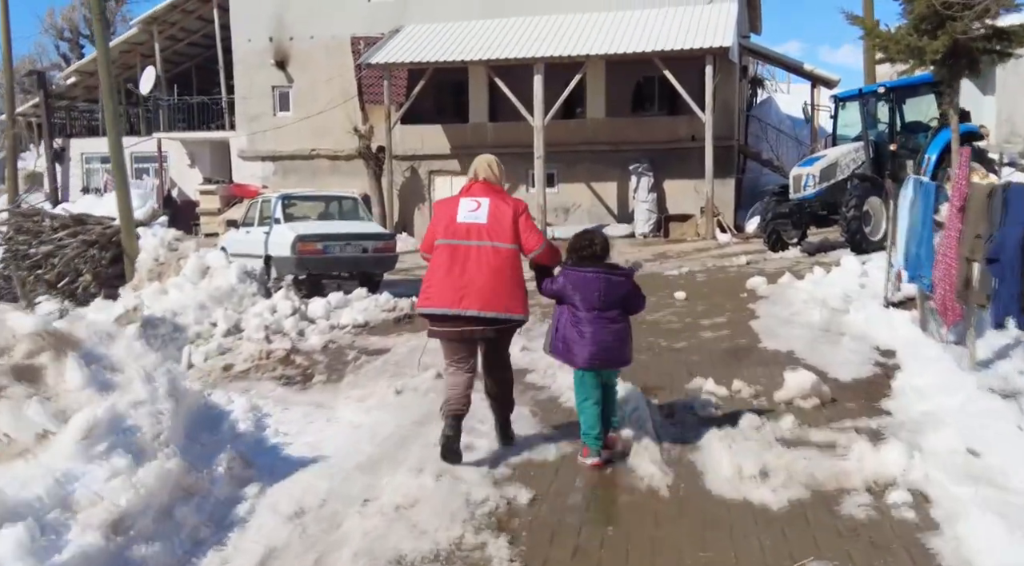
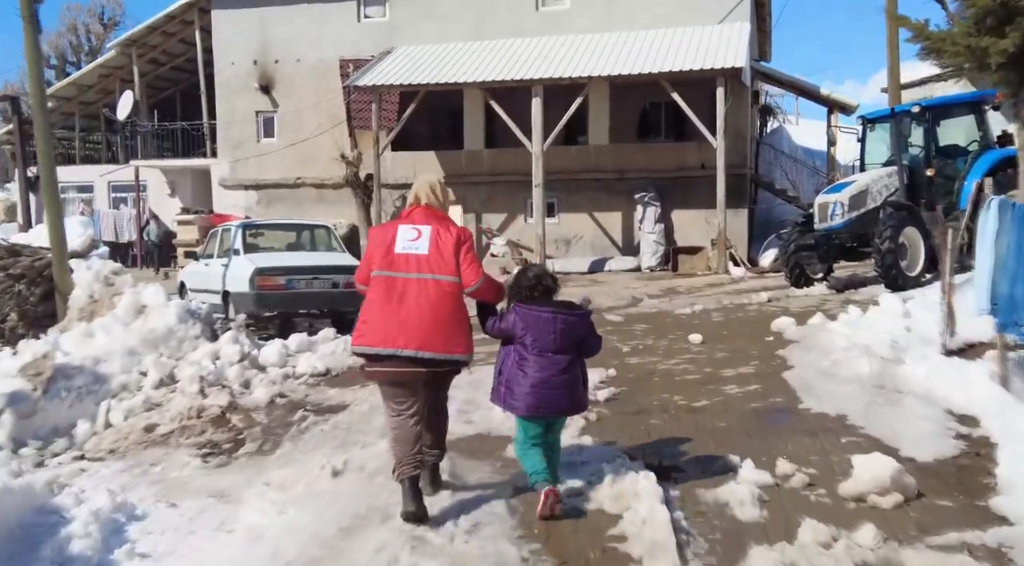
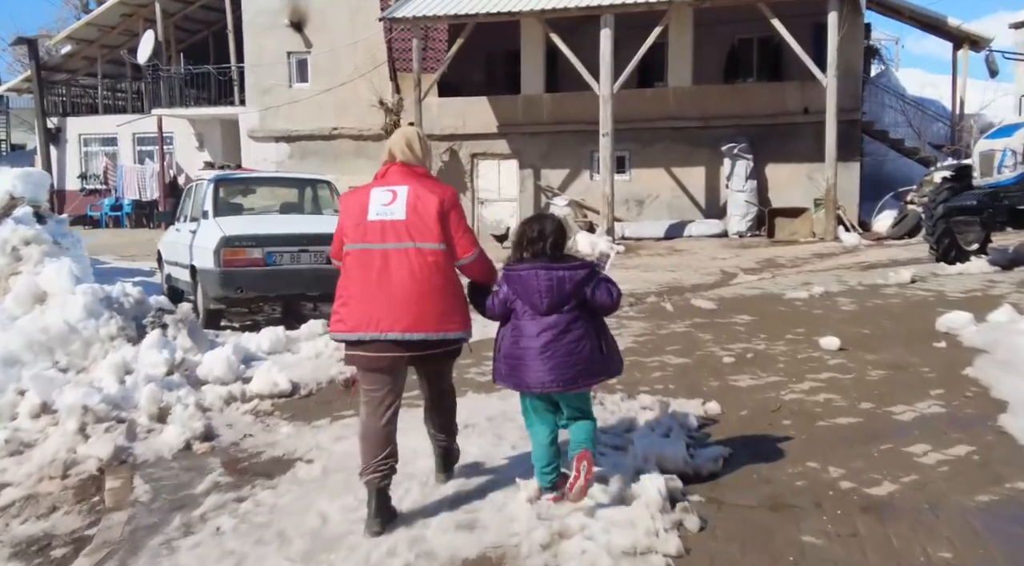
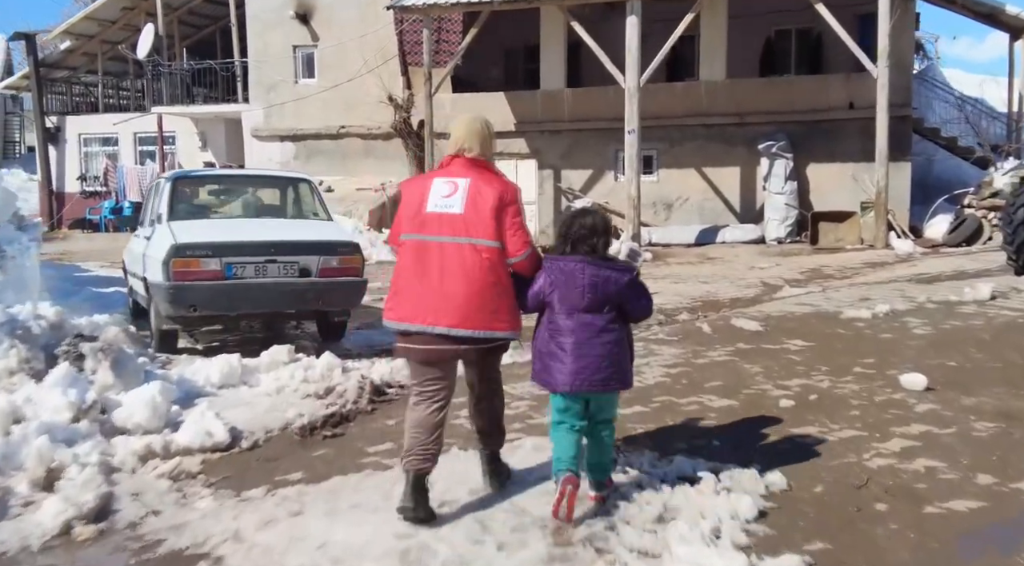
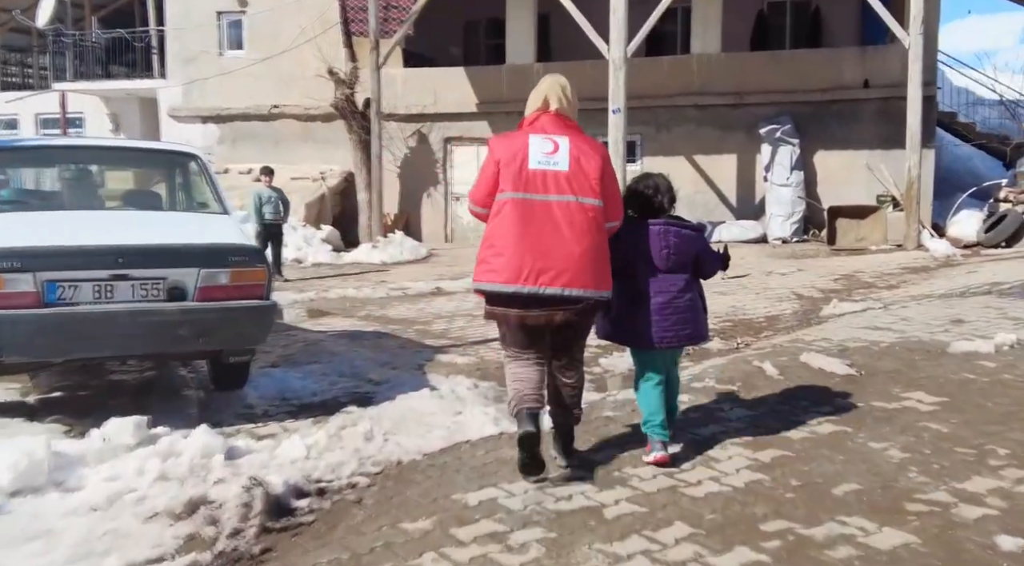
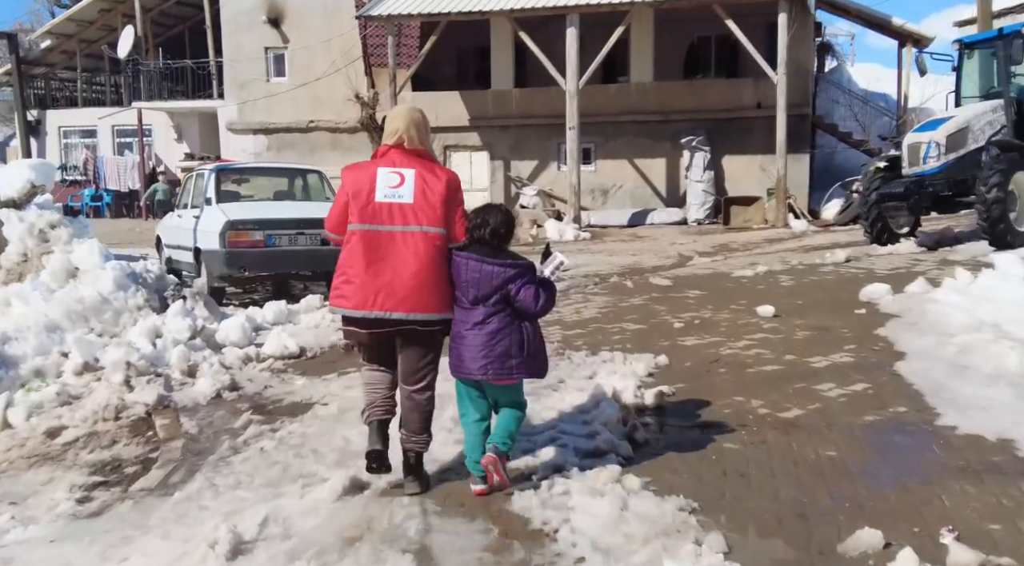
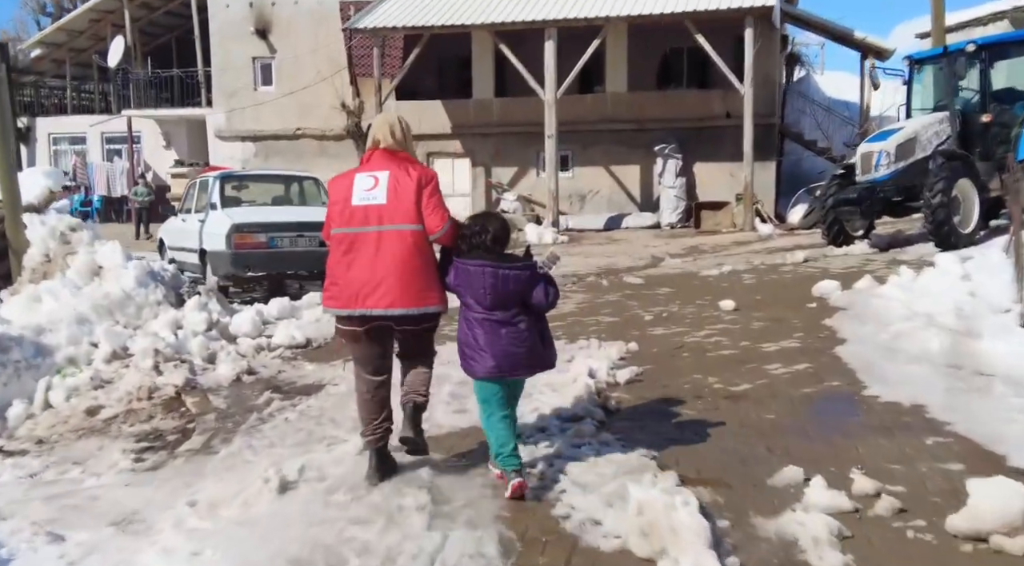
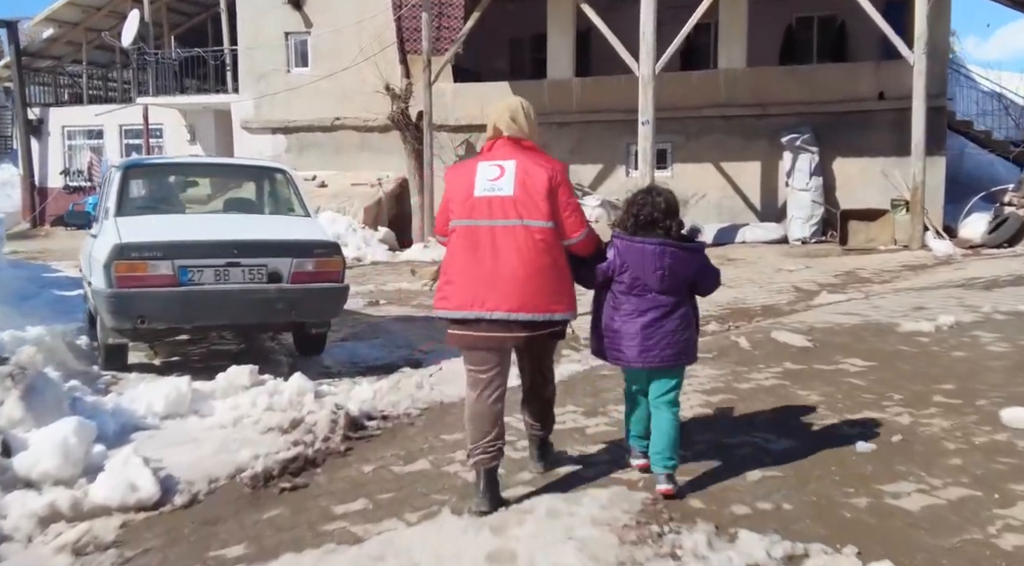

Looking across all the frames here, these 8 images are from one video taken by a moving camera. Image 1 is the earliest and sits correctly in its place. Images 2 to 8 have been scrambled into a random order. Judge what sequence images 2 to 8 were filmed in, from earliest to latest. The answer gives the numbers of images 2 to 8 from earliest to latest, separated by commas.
2, 7, 6, 3, 4, 8, 5
